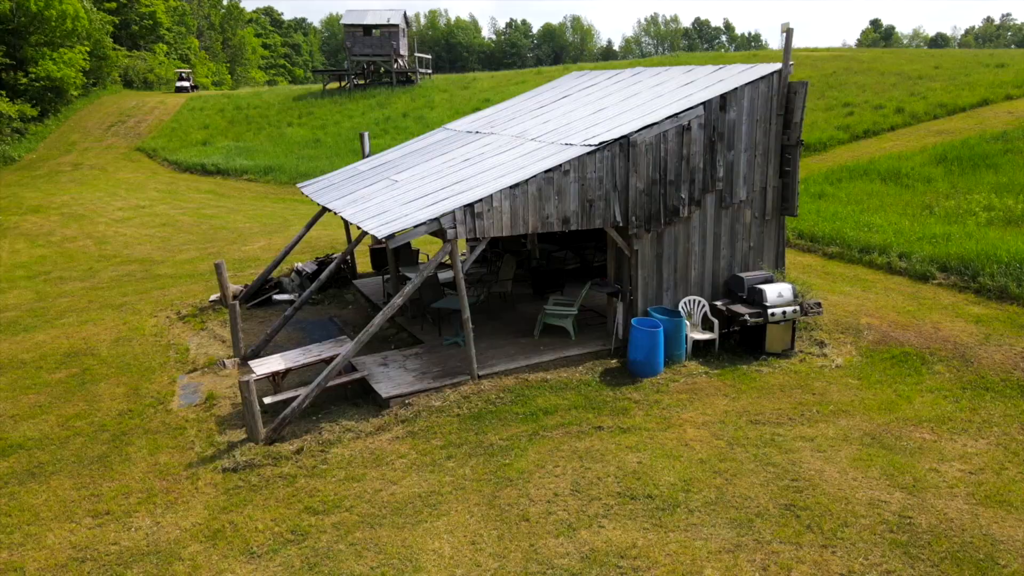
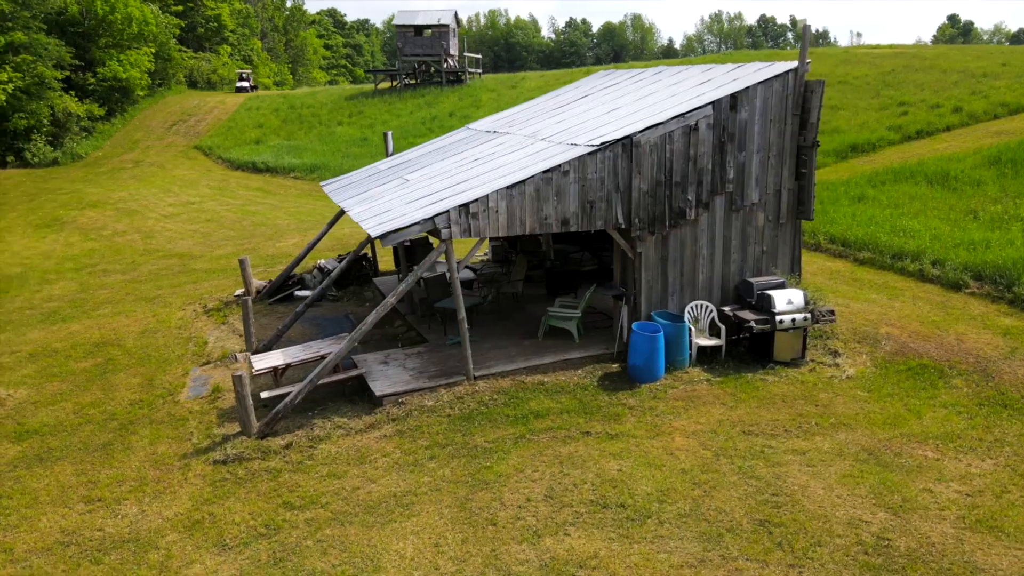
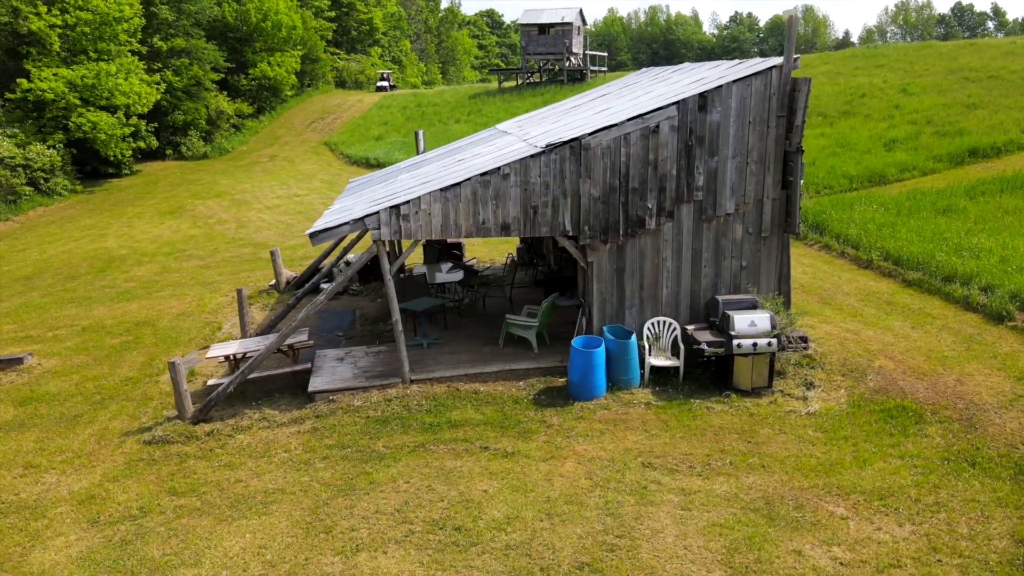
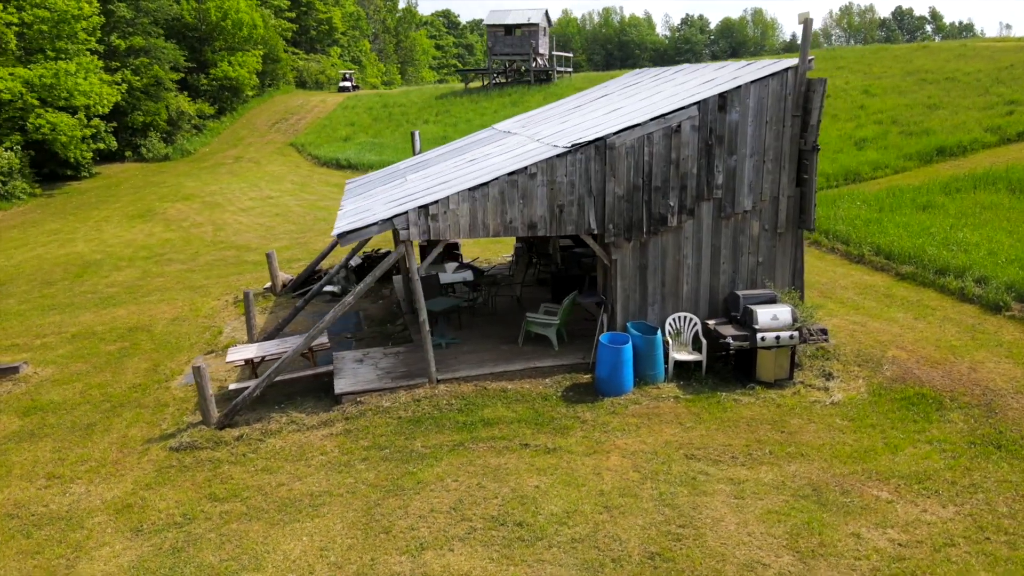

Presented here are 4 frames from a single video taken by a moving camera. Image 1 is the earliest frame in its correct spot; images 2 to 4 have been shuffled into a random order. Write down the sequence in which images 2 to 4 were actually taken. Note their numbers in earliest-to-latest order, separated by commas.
2, 4, 3
